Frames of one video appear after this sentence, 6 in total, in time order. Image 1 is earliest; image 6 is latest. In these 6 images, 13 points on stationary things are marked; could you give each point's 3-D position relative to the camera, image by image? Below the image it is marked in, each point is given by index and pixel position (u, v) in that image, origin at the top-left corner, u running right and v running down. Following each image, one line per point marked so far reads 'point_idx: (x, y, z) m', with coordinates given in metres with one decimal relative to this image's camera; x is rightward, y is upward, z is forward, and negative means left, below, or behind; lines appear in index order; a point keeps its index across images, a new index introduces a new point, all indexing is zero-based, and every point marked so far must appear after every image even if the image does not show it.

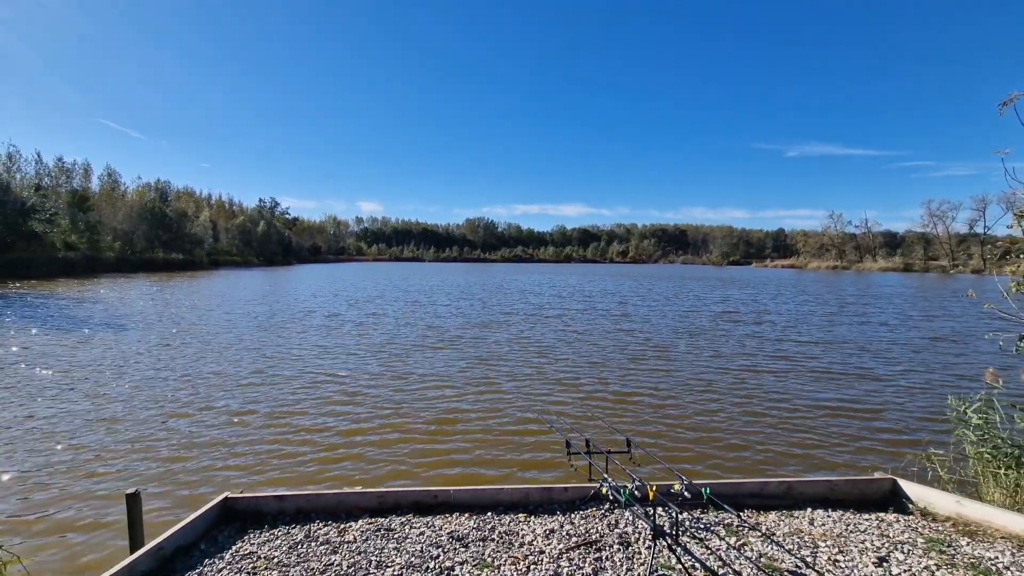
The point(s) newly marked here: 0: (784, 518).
0: (+2.7, -2.3, +5.0) m
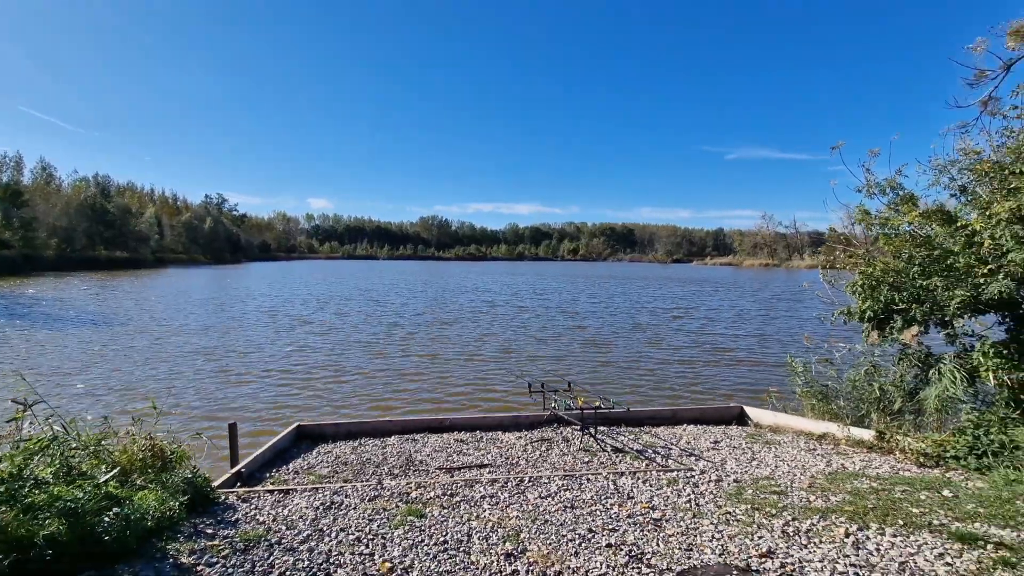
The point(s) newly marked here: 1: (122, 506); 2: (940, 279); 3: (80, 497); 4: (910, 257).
0: (+2.4, -2.2, +7.9) m
1: (-2.9, -1.6, +3.8) m
2: (+7.1, +0.2, +8.5) m
3: (-3.2, -1.5, +3.7) m
4: (+6.9, +0.6, +8.9) m
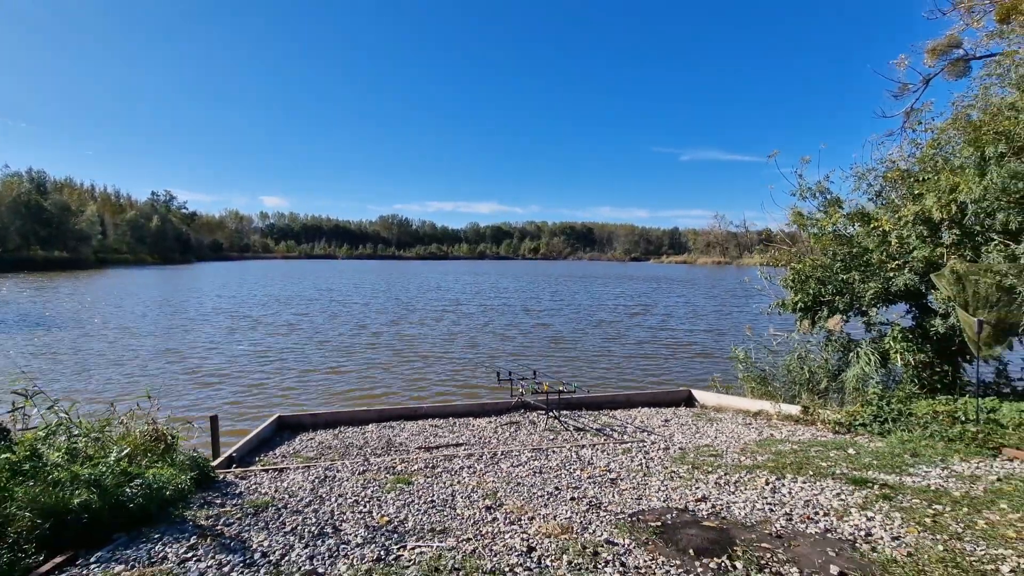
0: (+1.9, -2.1, +8.7) m
1: (-3.1, -1.6, +4.3) m
2: (+6.5, +0.3, +9.7) m
3: (-3.3, -1.5, +4.1) m
4: (+6.3, +0.7, +10.1) m
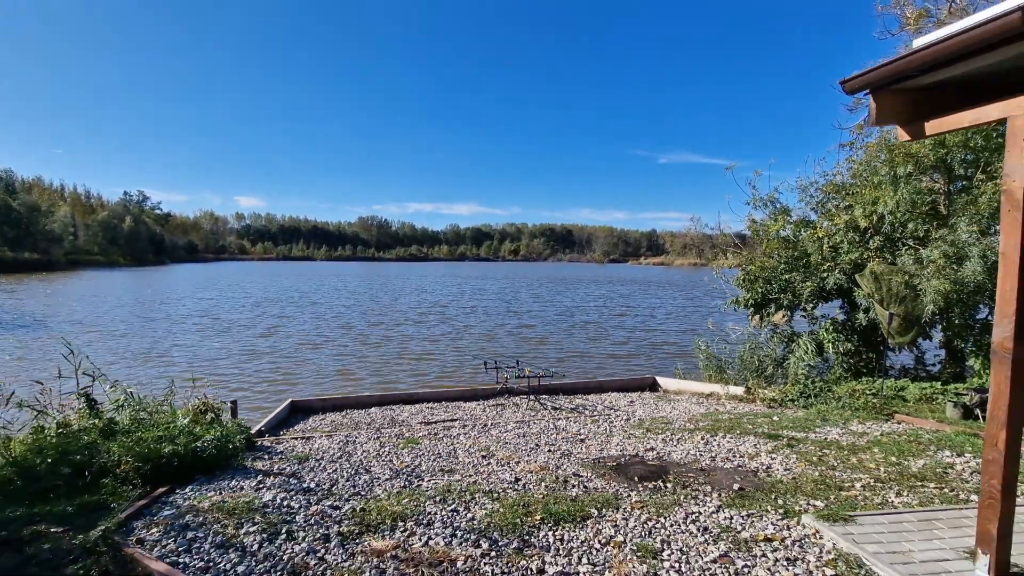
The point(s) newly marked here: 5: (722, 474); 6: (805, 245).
0: (+1.6, -2.1, +10.0) m
1: (-3.2, -1.6, +5.3) m
2: (+6.2, +0.3, +11.1) m
3: (-3.4, -1.5, +5.2) m
4: (+6.0, +0.7, +11.5) m
5: (+2.0, -1.8, +4.8) m
6: (+6.4, +1.0, +11.1) m
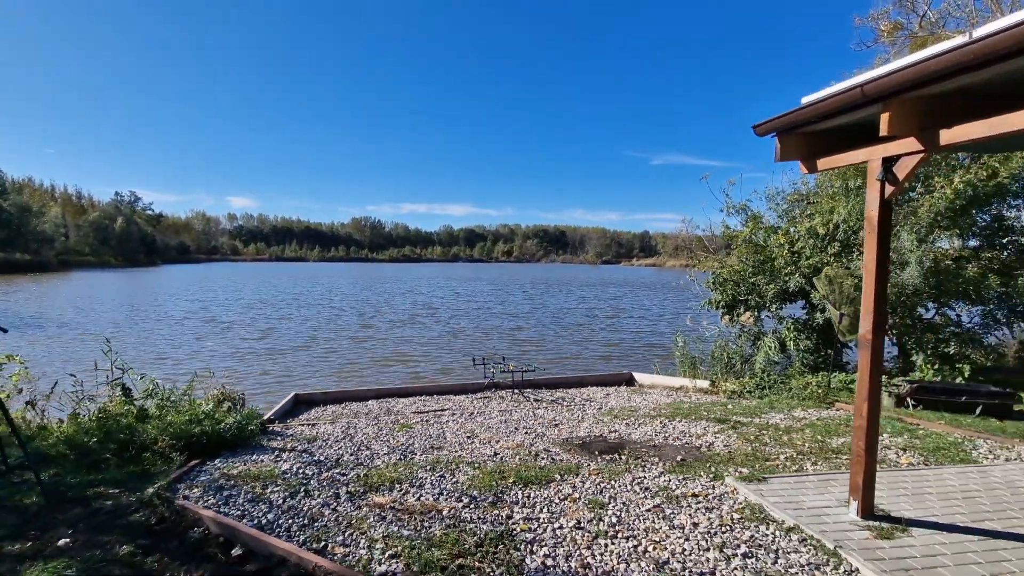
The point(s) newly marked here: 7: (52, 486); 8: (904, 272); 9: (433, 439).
0: (+1.3, -2.1, +10.8) m
1: (-3.4, -1.6, +6.1) m
2: (+5.9, +0.3, +12.0) m
3: (-3.7, -1.5, +6.0) m
4: (+5.7, +0.7, +12.4) m
5: (+1.8, -1.8, +5.7) m
6: (+6.1, +0.9, +12.1) m
7: (-4.0, -1.7, +4.4) m
8: (+7.3, +0.3, +9.4) m
9: (-1.0, -1.8, +6.2) m
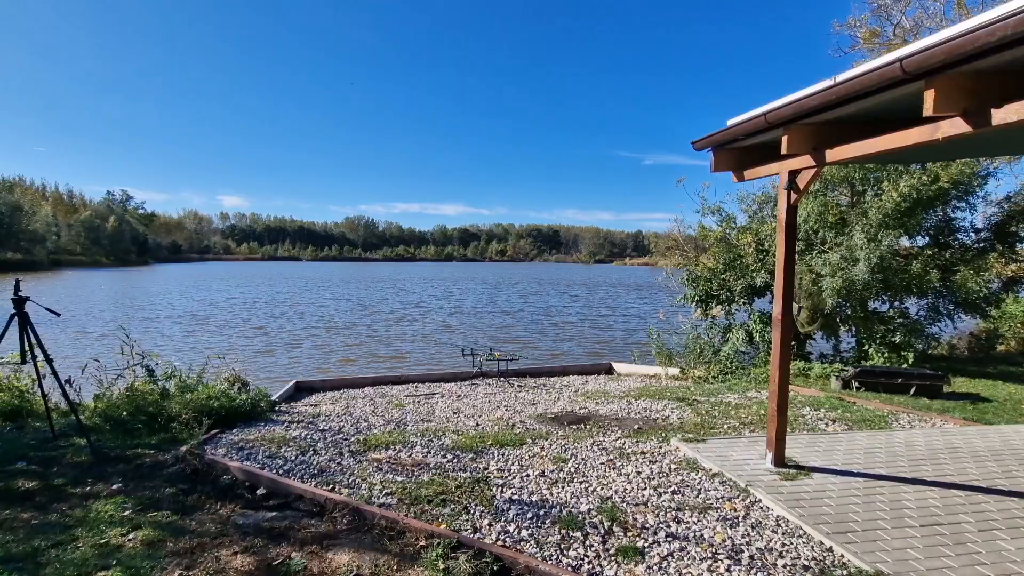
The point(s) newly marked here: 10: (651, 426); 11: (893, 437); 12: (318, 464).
0: (+1.0, -2.0, +11.6) m
1: (-3.7, -1.5, +6.9) m
2: (+5.6, +0.4, +12.9) m
3: (-3.9, -1.4, +6.7) m
4: (+5.3, +0.8, +13.3) m
5: (+1.5, -1.7, +6.5) m
6: (+5.8, +1.0, +12.9) m
7: (-4.2, -1.6, +5.2) m
8: (+7.0, +0.4, +10.3) m
9: (-1.2, -1.7, +7.0) m
10: (+1.7, -1.7, +6.2) m
11: (+4.3, -1.7, +5.7) m
12: (-1.9, -1.7, +4.9) m
